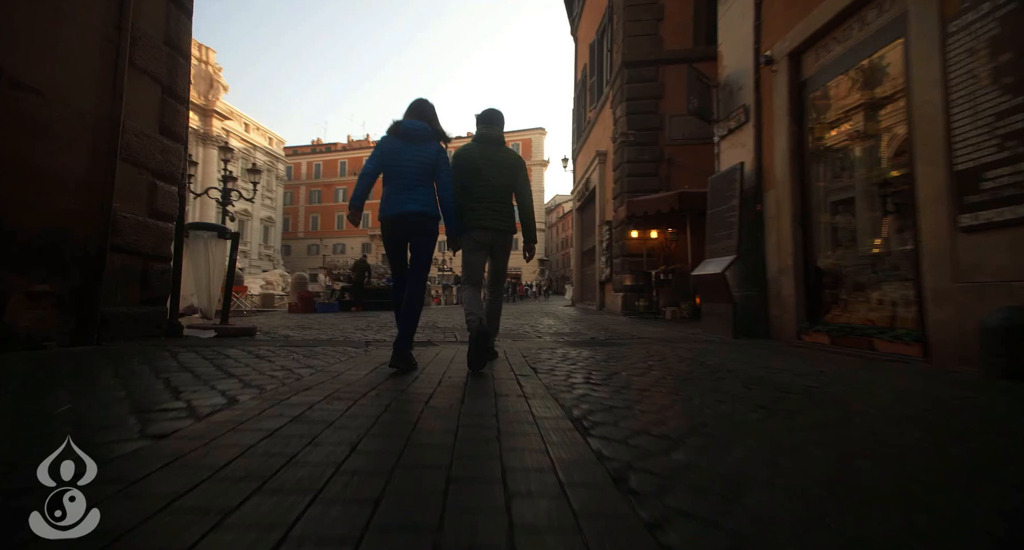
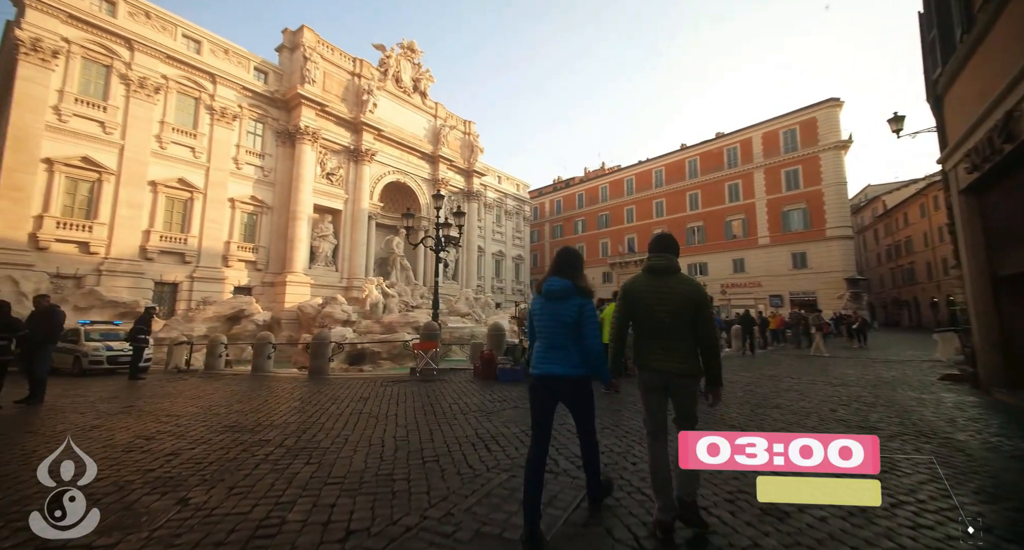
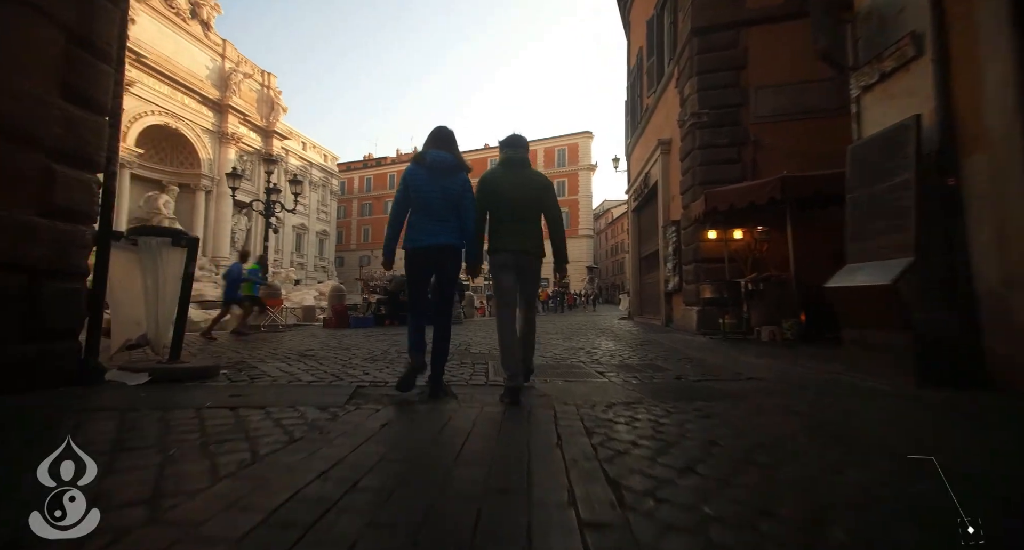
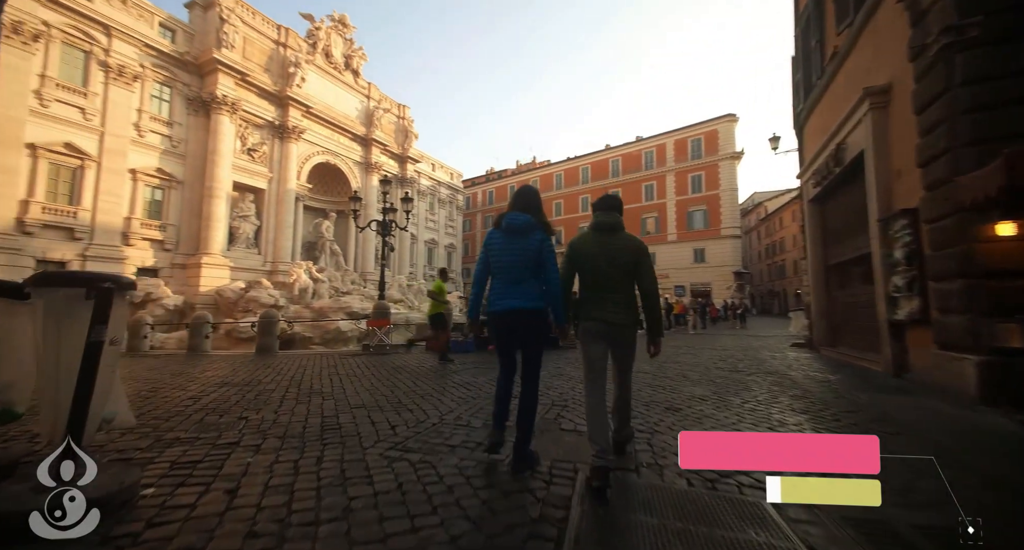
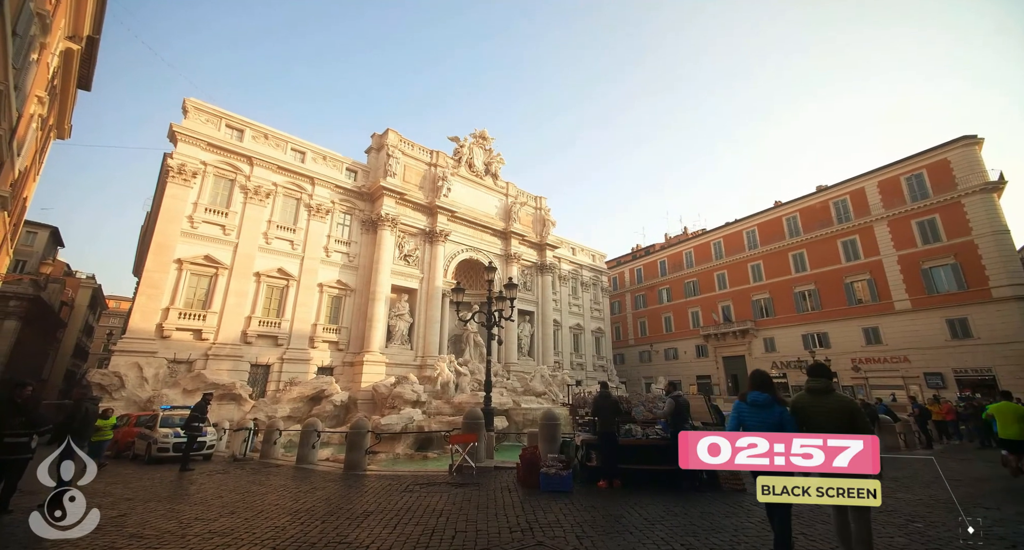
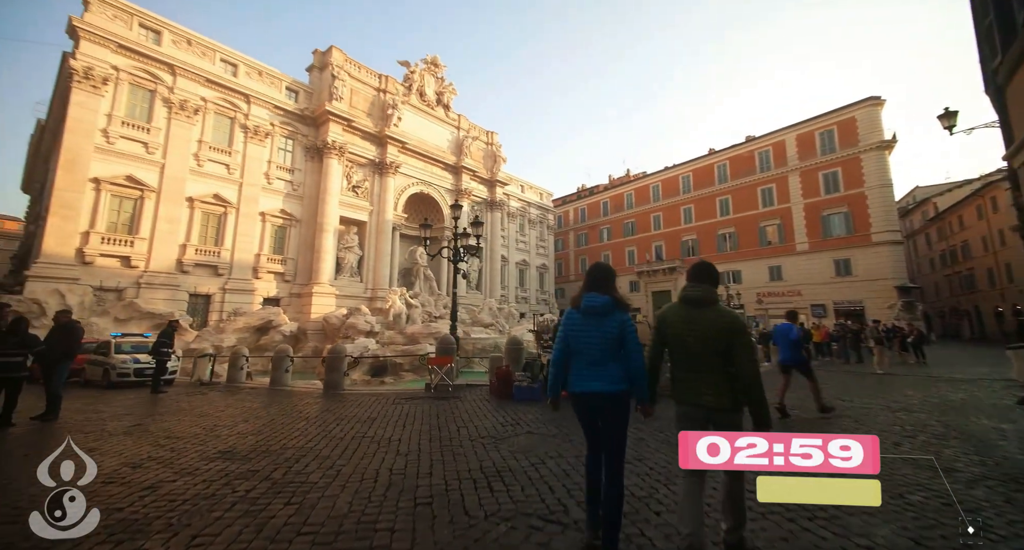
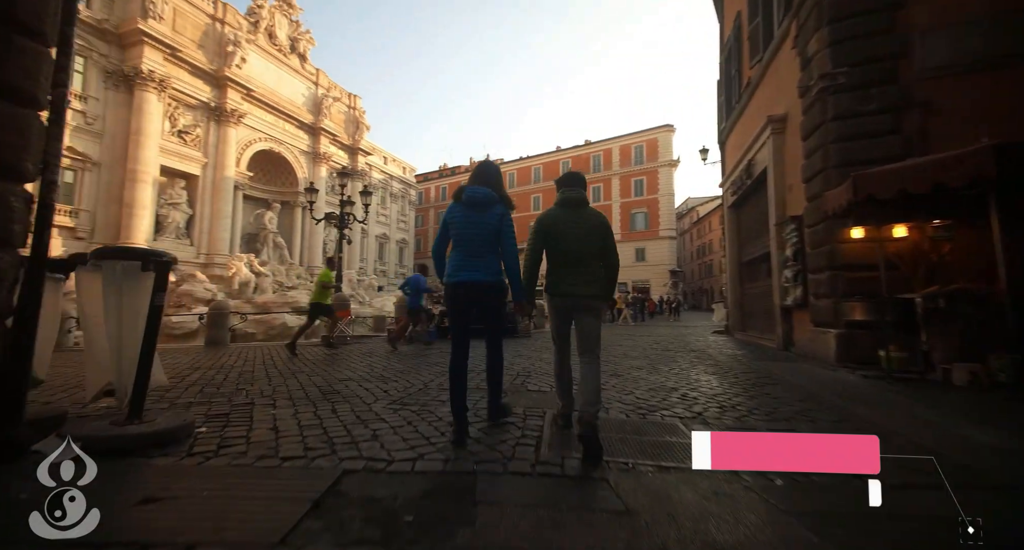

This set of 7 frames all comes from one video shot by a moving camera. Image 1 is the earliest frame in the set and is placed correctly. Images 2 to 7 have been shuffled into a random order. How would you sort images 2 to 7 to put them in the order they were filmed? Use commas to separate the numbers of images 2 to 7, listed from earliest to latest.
3, 7, 4, 2, 6, 5
